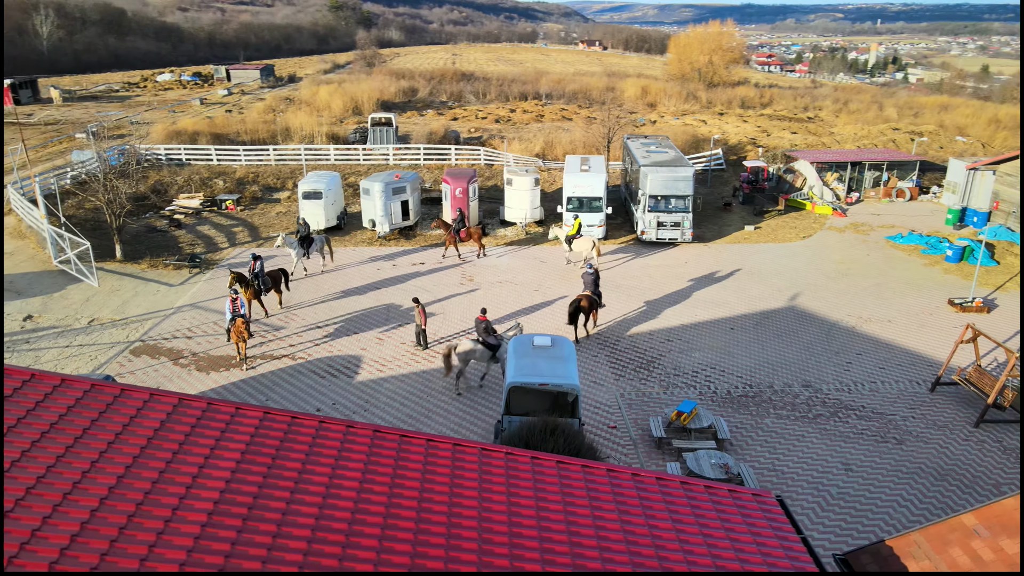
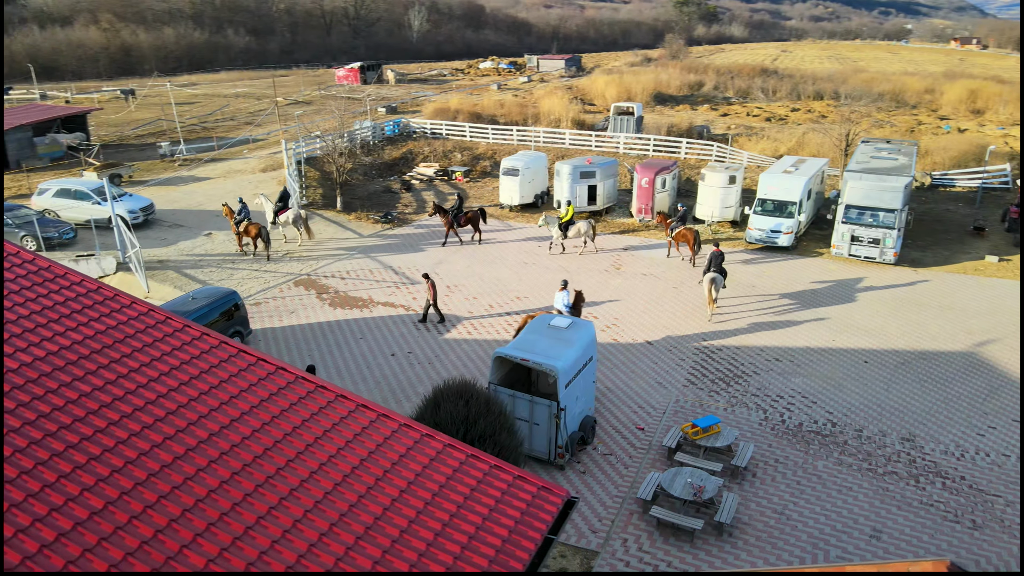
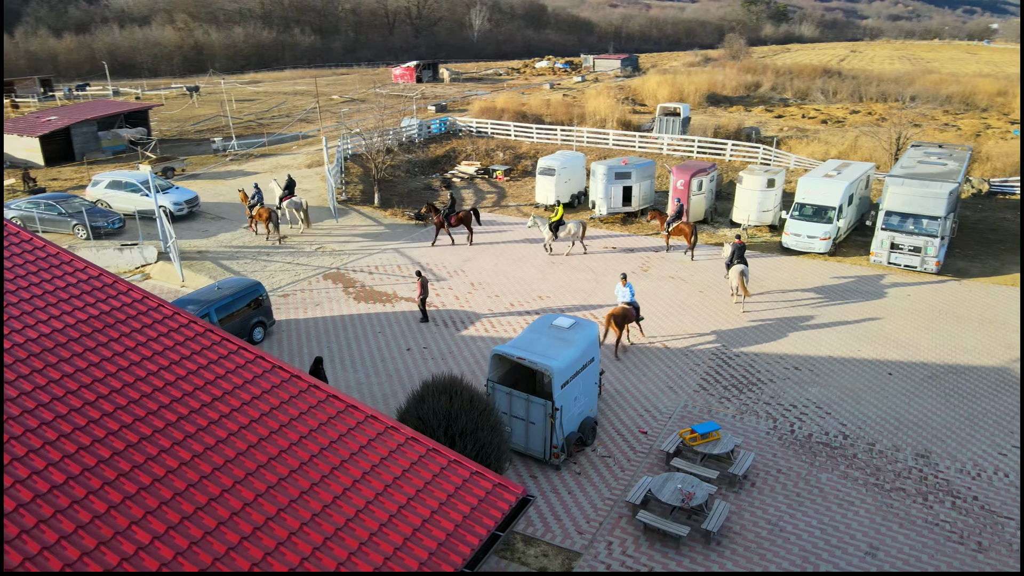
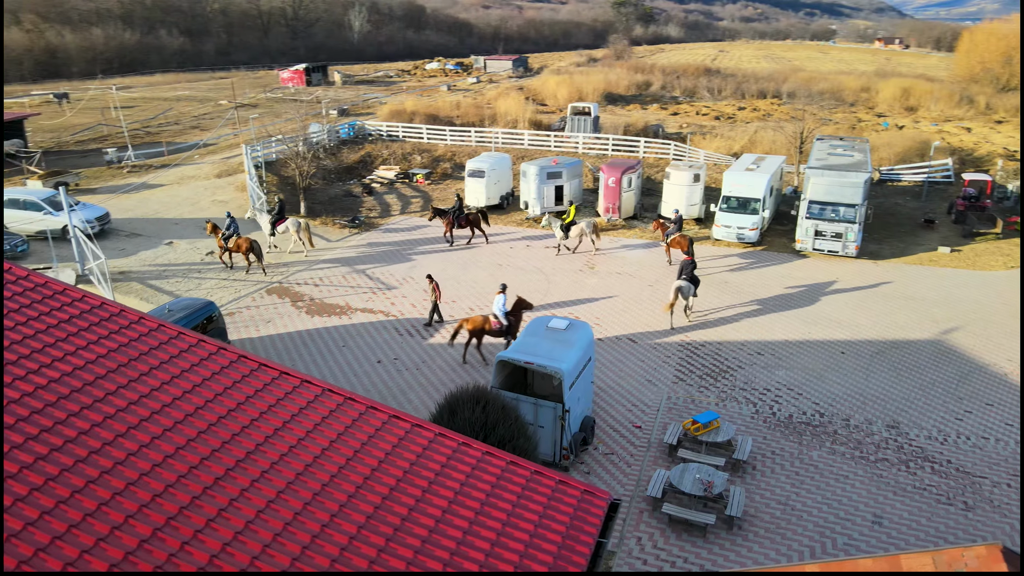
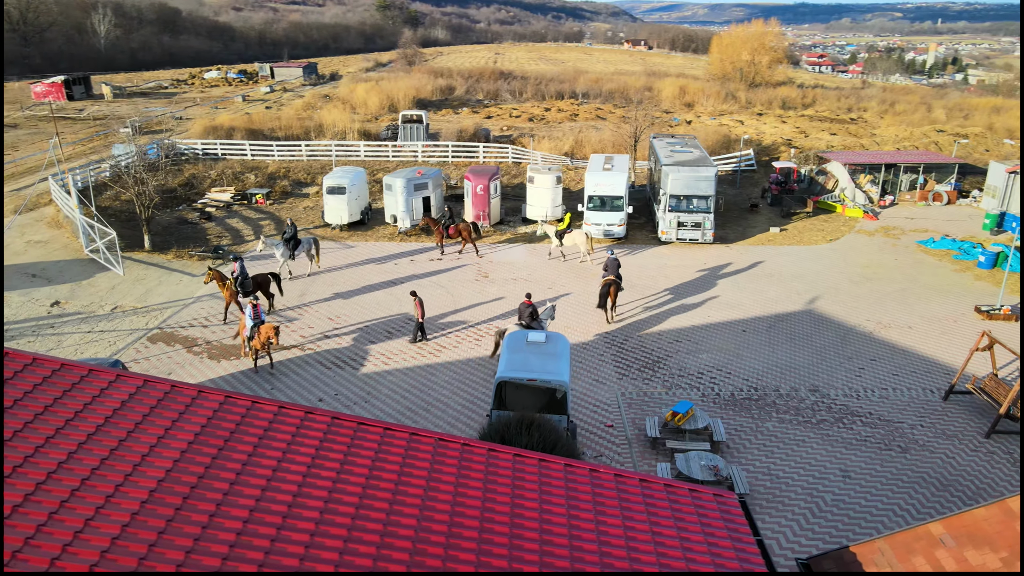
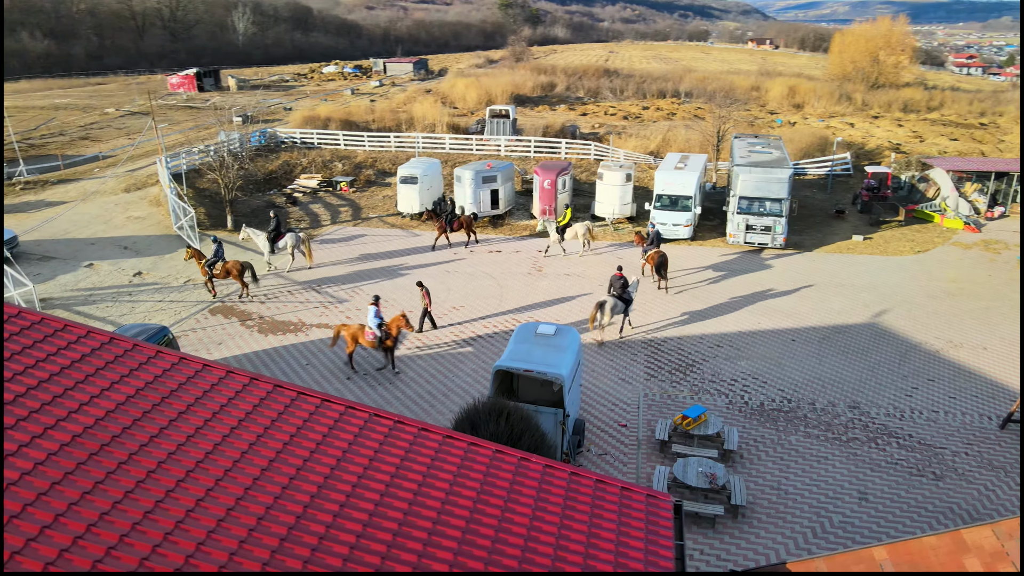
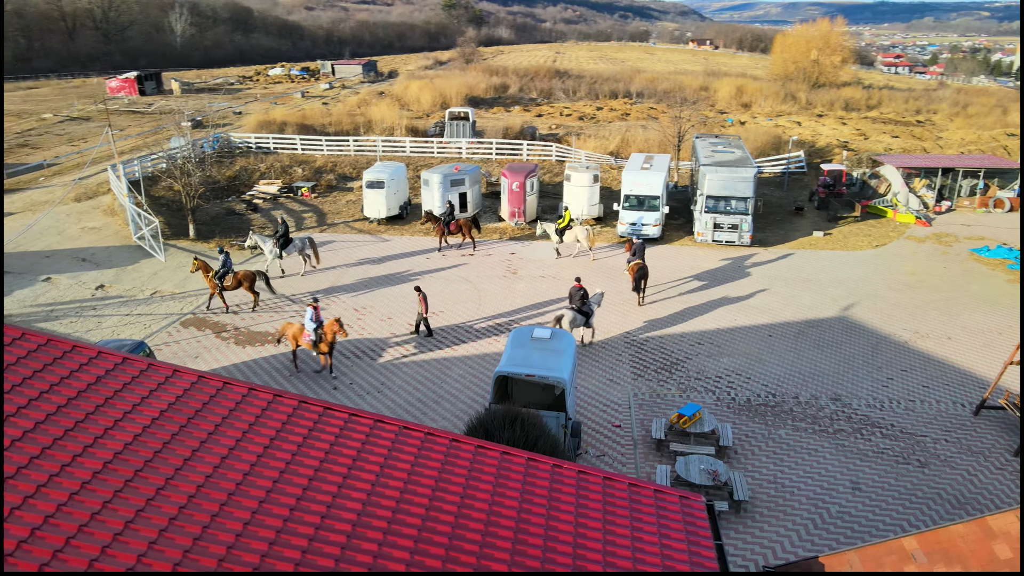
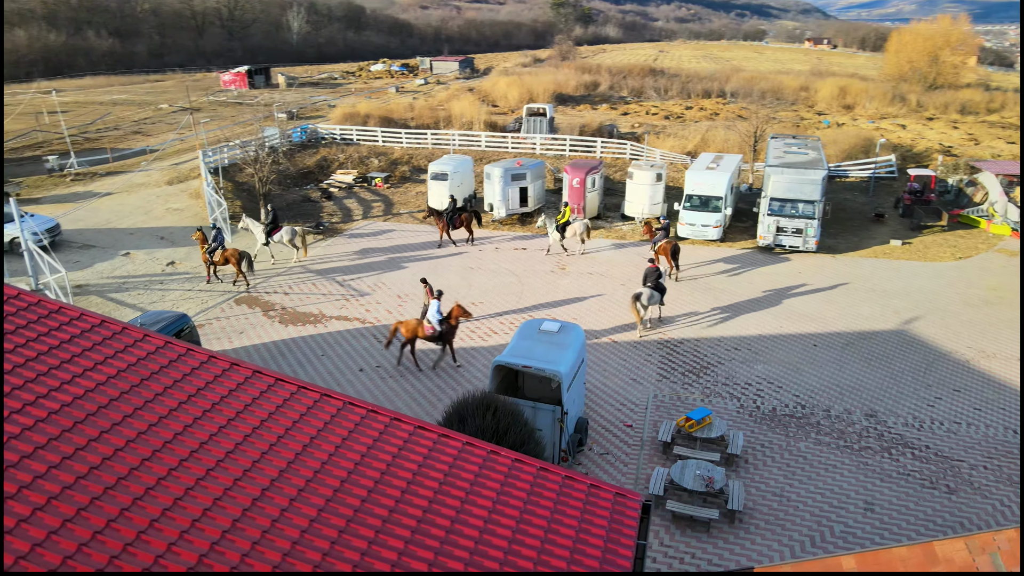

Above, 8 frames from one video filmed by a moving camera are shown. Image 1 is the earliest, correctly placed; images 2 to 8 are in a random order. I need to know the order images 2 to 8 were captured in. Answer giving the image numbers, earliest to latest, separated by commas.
5, 7, 6, 8, 4, 2, 3
